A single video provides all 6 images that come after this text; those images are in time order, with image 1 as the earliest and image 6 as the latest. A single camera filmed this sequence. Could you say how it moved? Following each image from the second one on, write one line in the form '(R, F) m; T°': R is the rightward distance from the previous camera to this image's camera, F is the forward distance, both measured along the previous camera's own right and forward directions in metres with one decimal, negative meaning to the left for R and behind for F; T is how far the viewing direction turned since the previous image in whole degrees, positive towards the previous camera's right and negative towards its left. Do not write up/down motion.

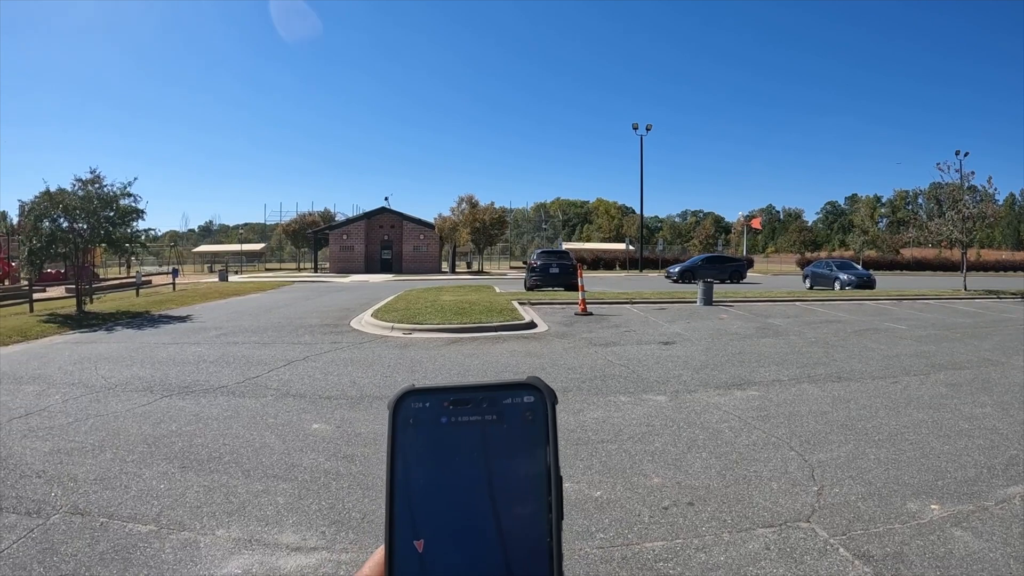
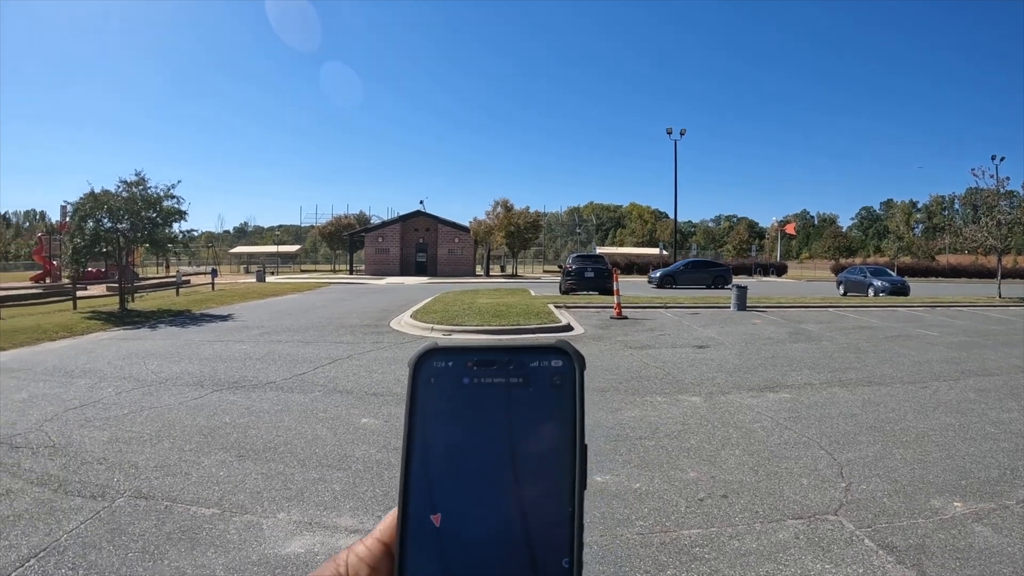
(-0.2, -0.3) m; -2°
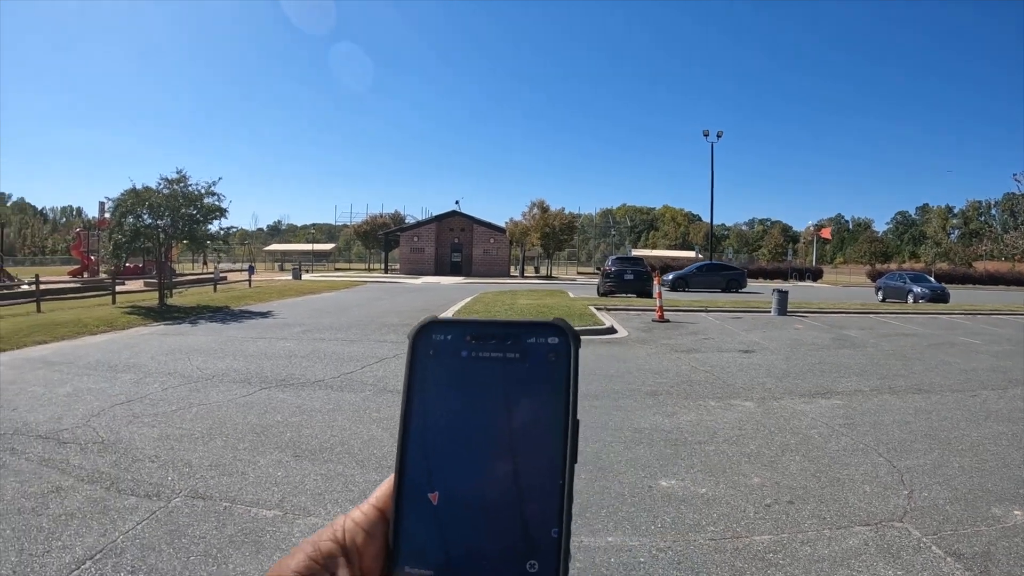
(-0.3, -0.1) m; -2°
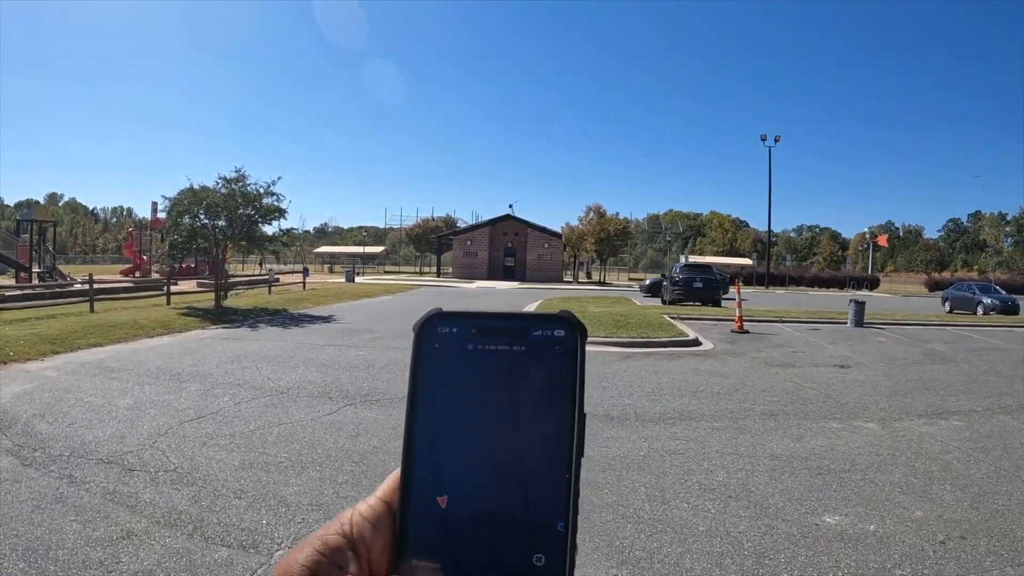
(-0.8, 0.0) m; -3°
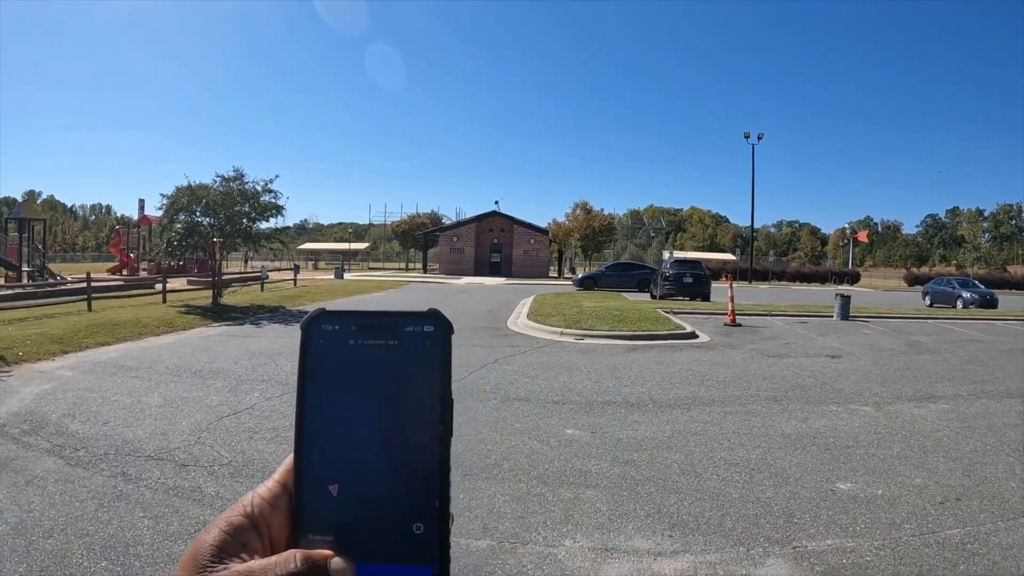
(-0.4, -0.3) m; +2°
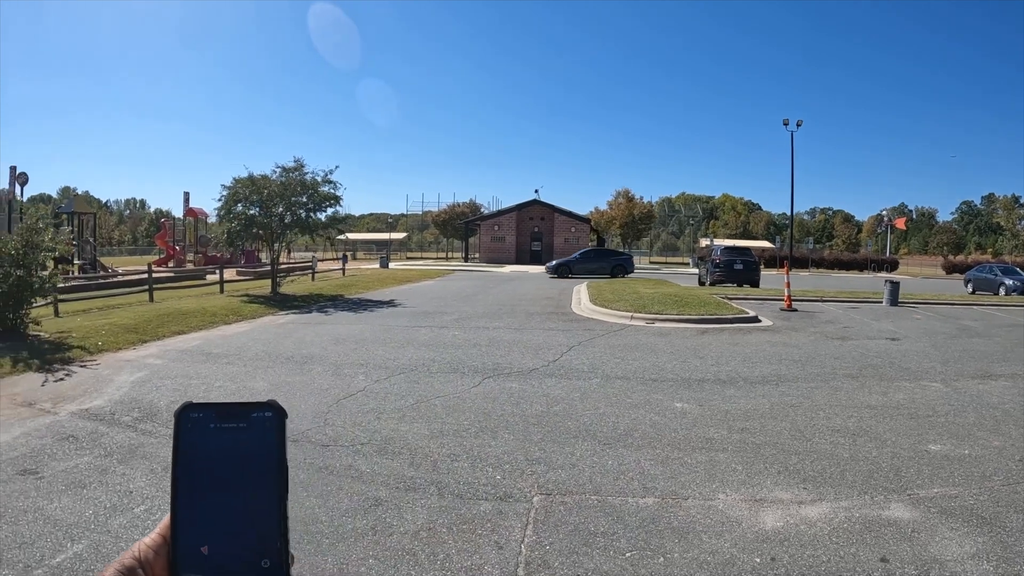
(-0.8, -0.7) m; -2°
